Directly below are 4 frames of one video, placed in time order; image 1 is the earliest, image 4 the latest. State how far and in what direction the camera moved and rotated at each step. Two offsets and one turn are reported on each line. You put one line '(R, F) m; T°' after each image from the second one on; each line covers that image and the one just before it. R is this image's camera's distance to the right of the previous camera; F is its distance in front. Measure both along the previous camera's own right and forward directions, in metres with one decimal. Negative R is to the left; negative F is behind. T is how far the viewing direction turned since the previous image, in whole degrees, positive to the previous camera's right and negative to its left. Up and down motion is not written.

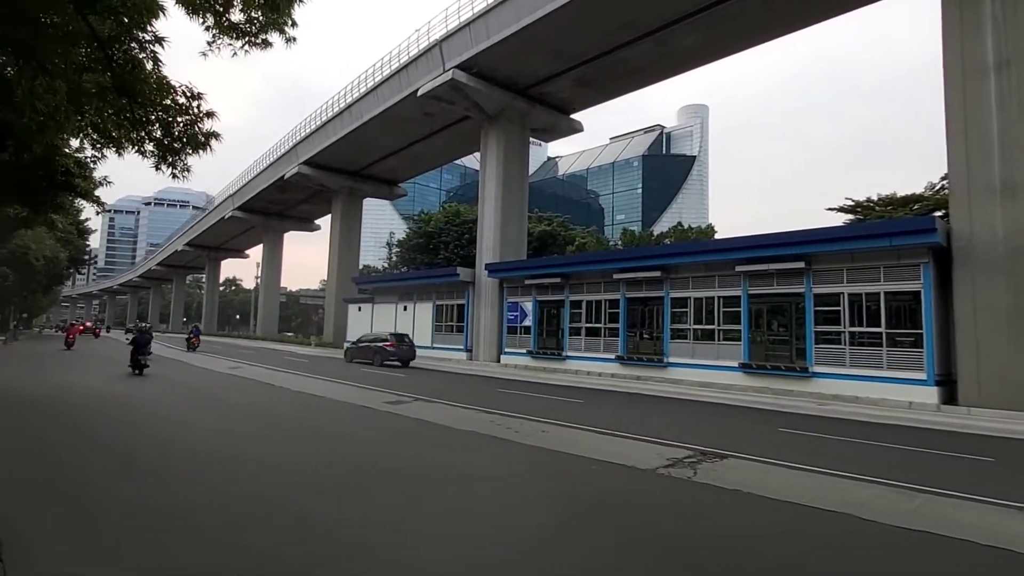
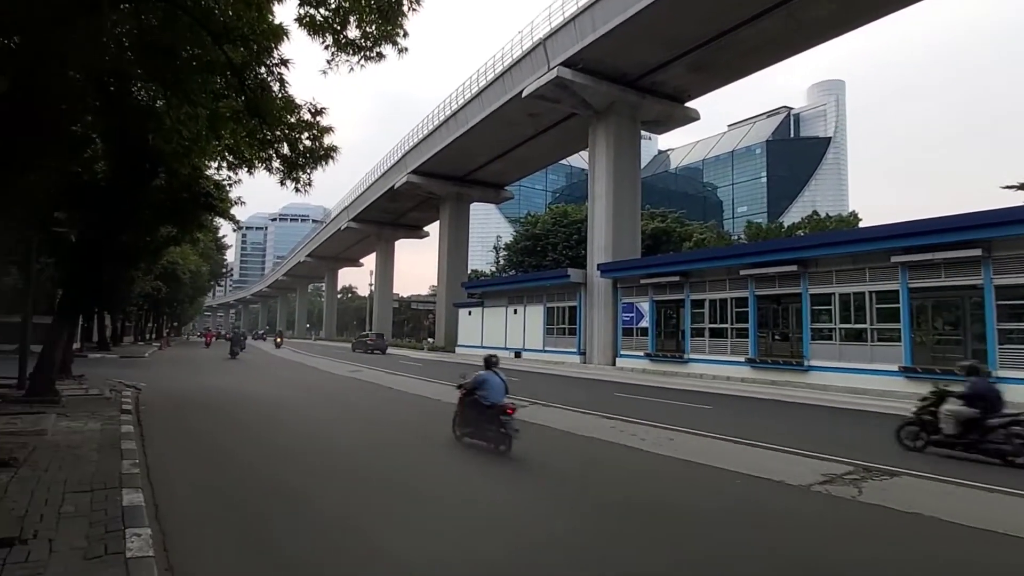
(-0.4, +0.4) m; -10°
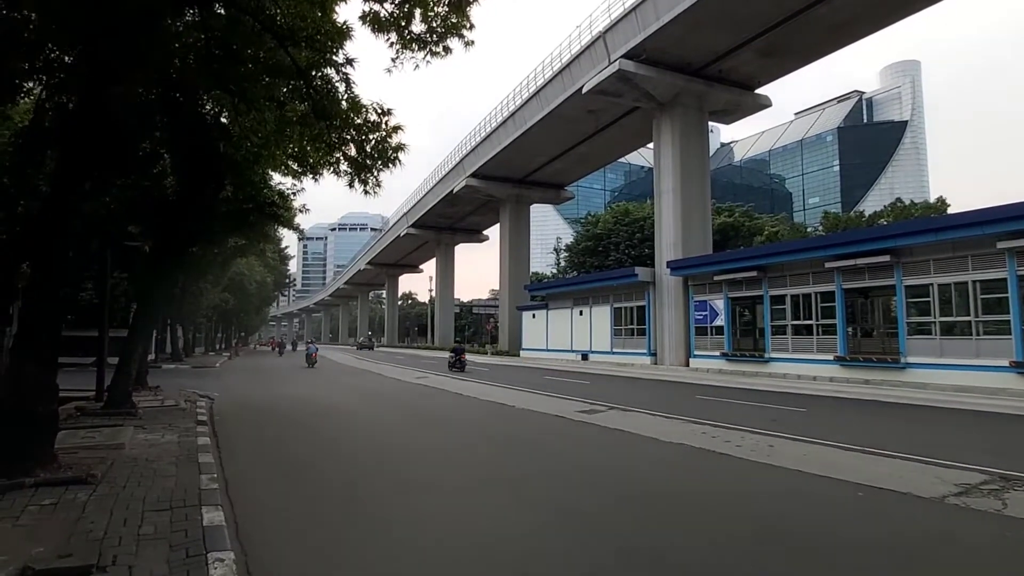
(-0.4, +0.6) m; -5°
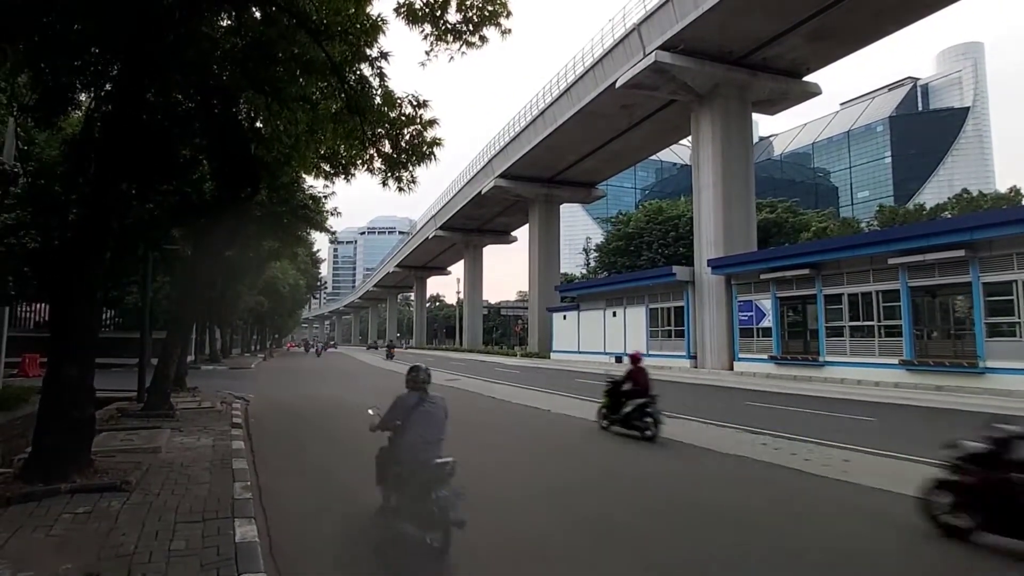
(-0.3, +0.5) m; -2°
